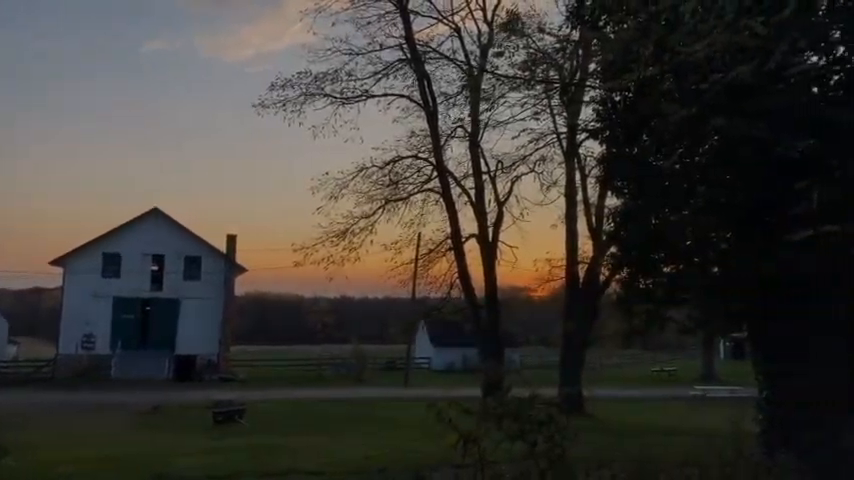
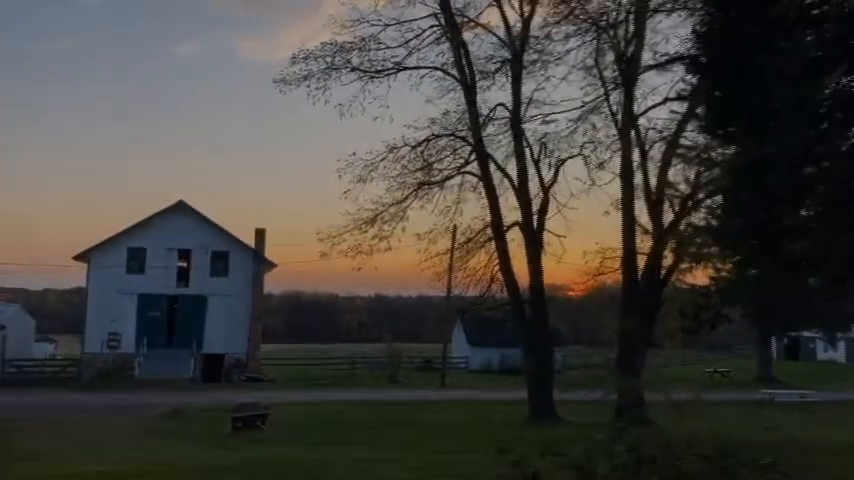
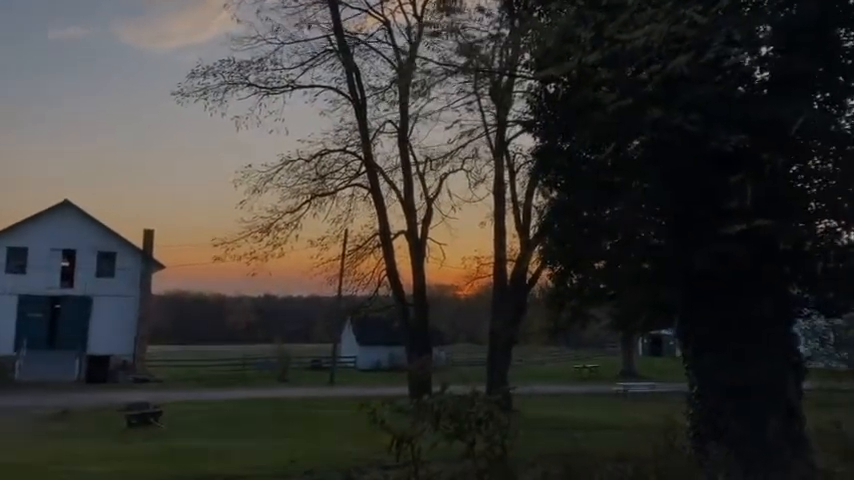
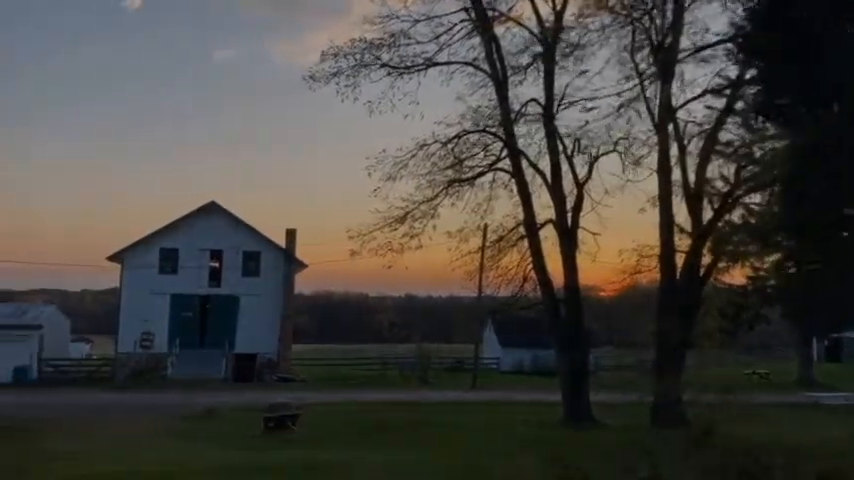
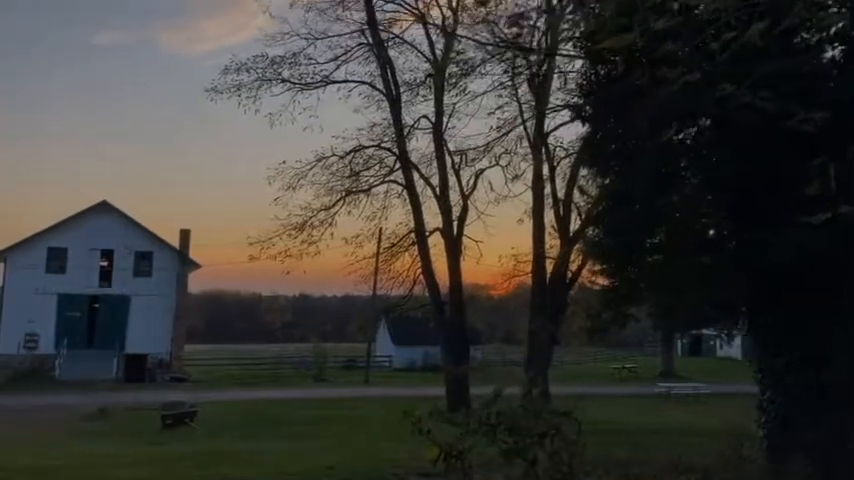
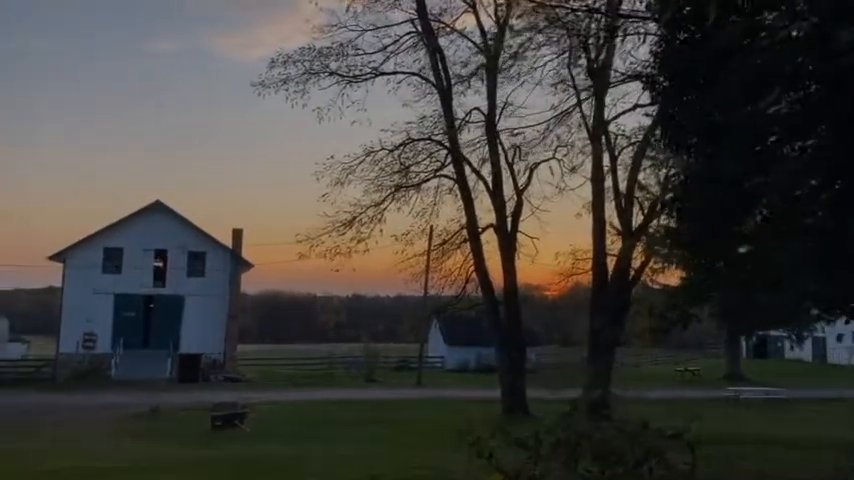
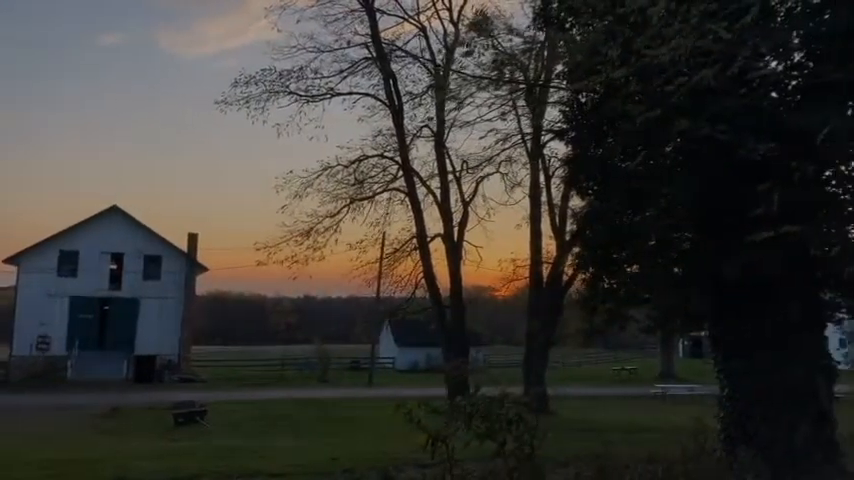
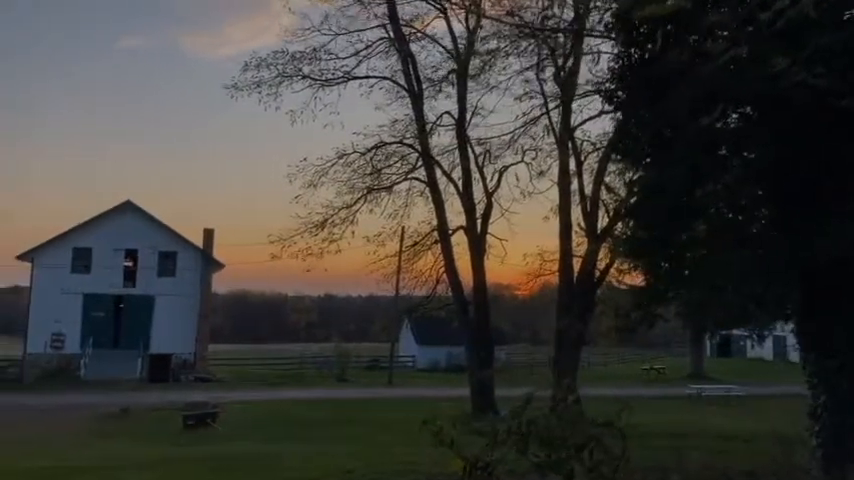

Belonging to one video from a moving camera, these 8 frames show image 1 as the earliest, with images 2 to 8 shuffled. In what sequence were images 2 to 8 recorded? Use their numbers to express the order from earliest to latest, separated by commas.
7, 3, 5, 8, 6, 2, 4
